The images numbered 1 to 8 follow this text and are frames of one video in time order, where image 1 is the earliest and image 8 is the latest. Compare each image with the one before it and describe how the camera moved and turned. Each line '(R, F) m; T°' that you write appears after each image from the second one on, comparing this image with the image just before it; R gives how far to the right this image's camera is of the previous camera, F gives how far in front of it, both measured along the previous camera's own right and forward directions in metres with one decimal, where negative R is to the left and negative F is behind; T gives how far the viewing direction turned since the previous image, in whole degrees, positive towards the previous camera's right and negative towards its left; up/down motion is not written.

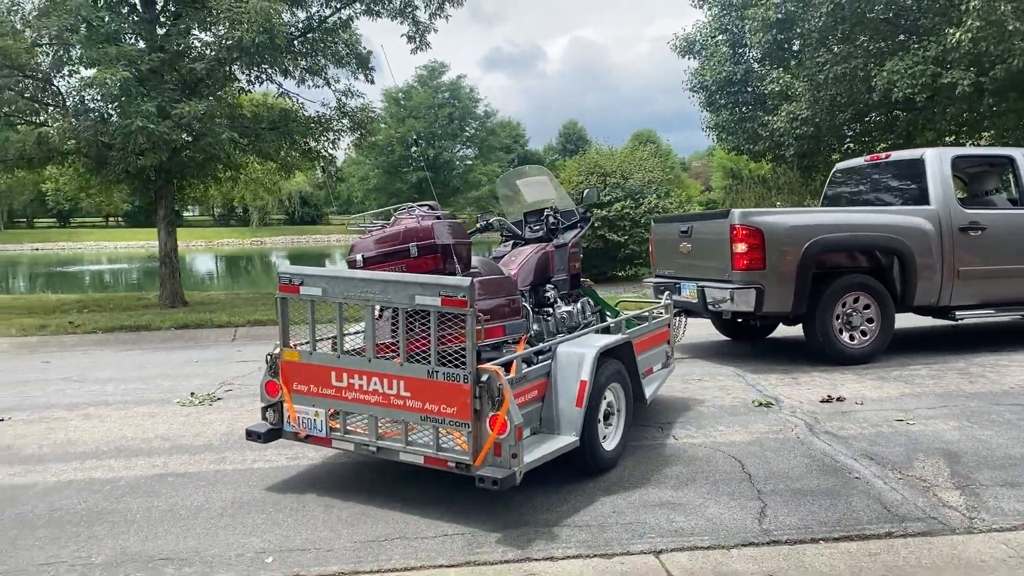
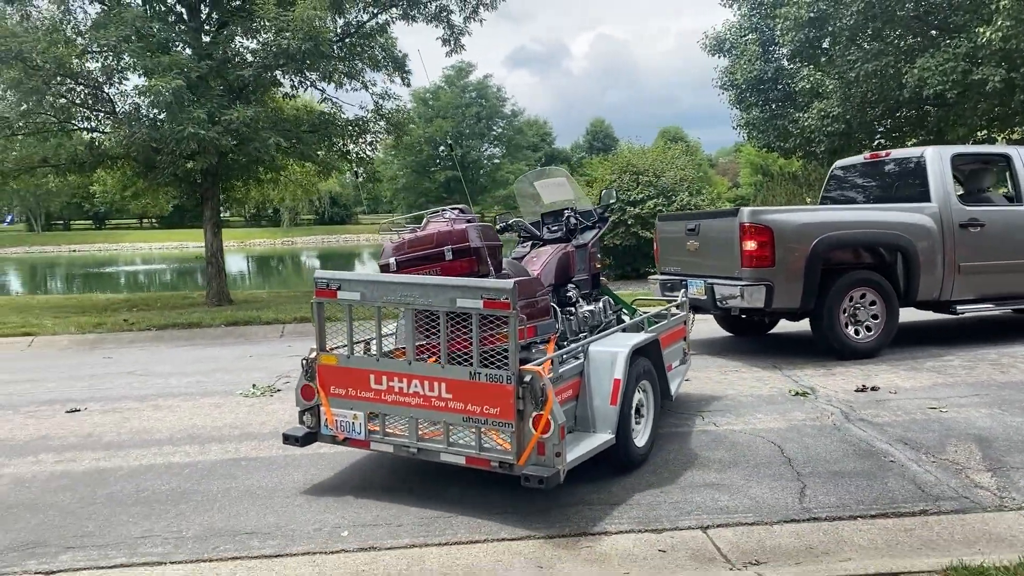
(-0.2, -0.3) m; -2°
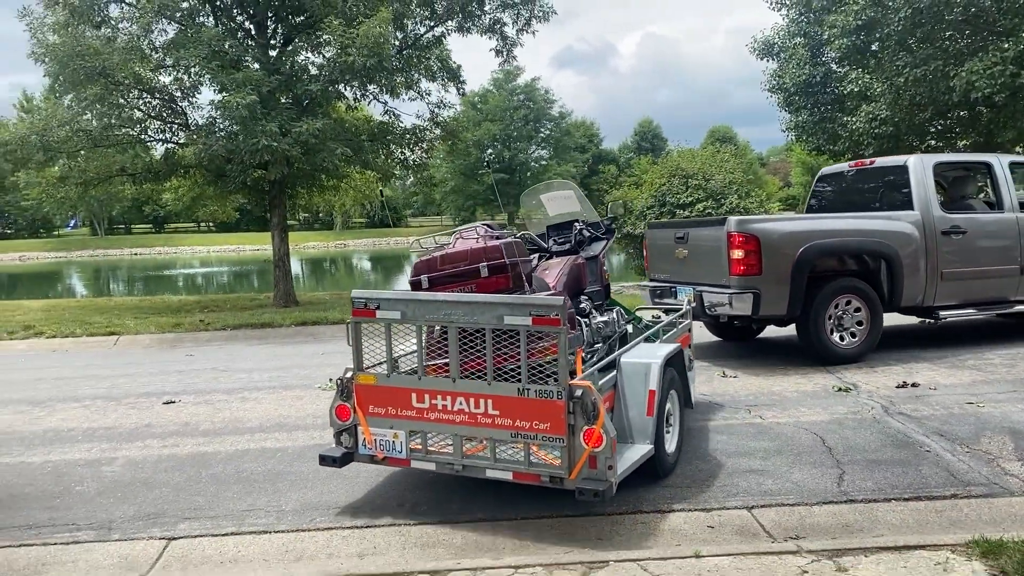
(-0.1, -0.5) m; -3°
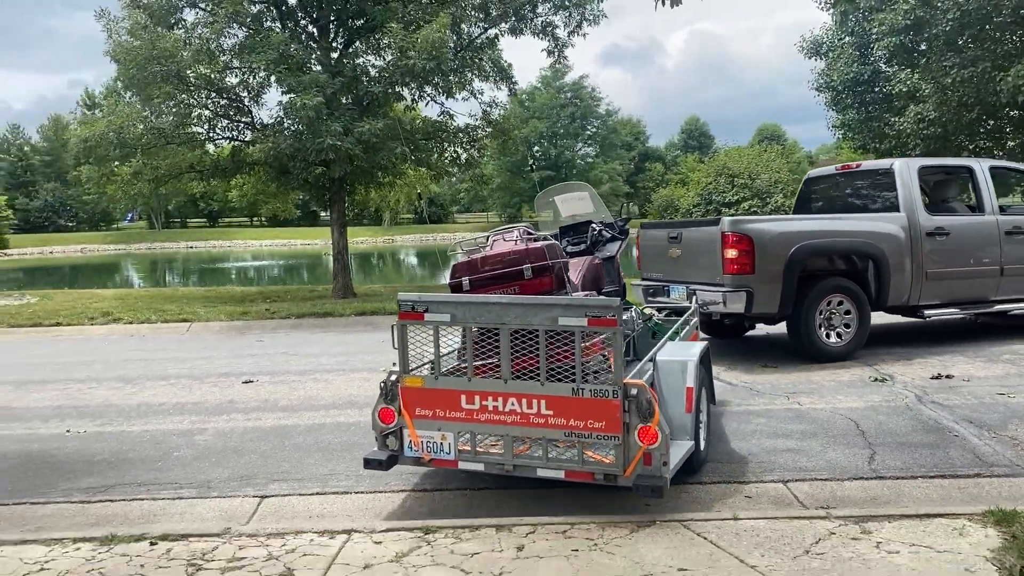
(-0.1, -0.5) m; -3°
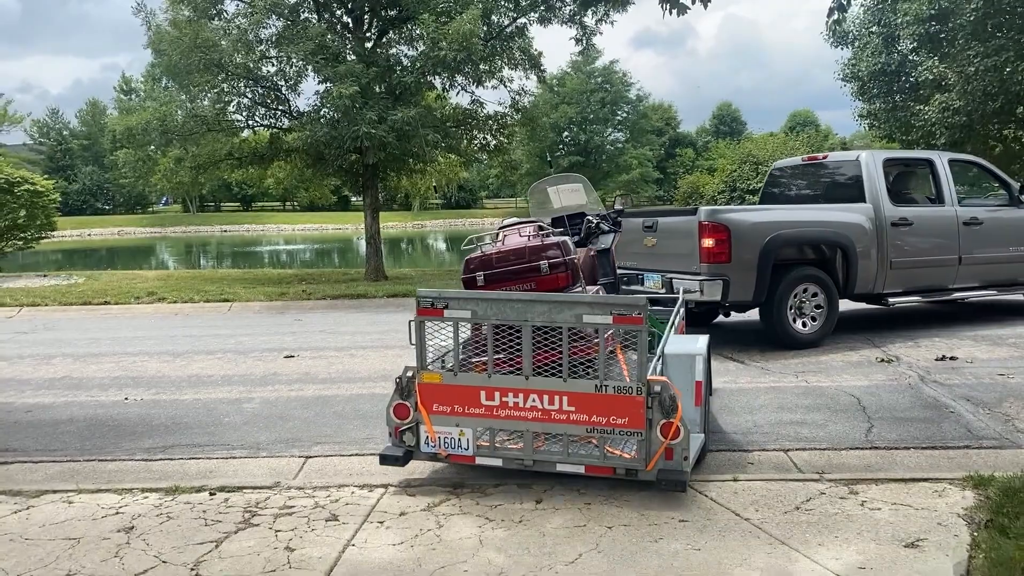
(0.0, -0.4) m; -2°
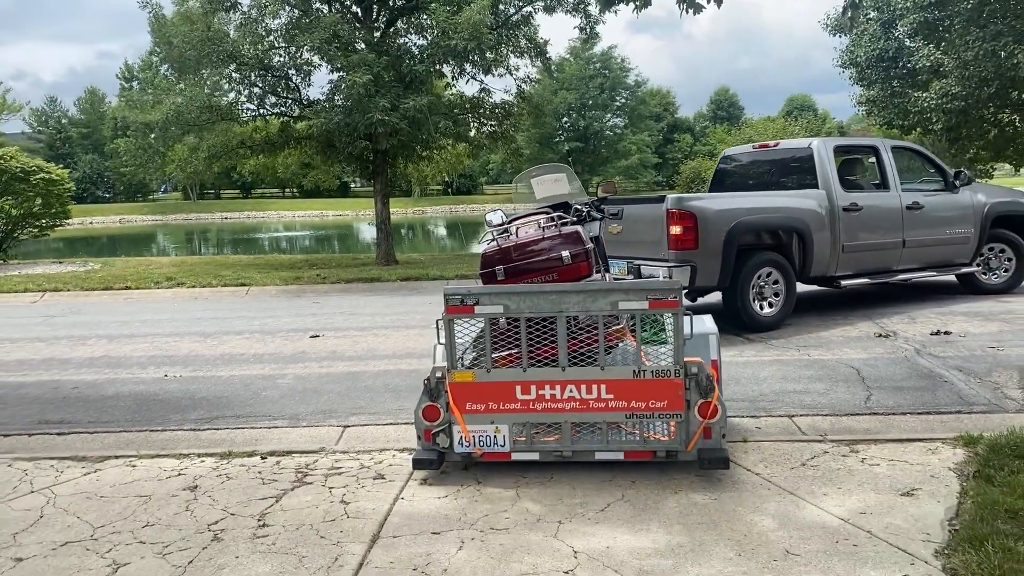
(-0.2, -0.4) m; 0°
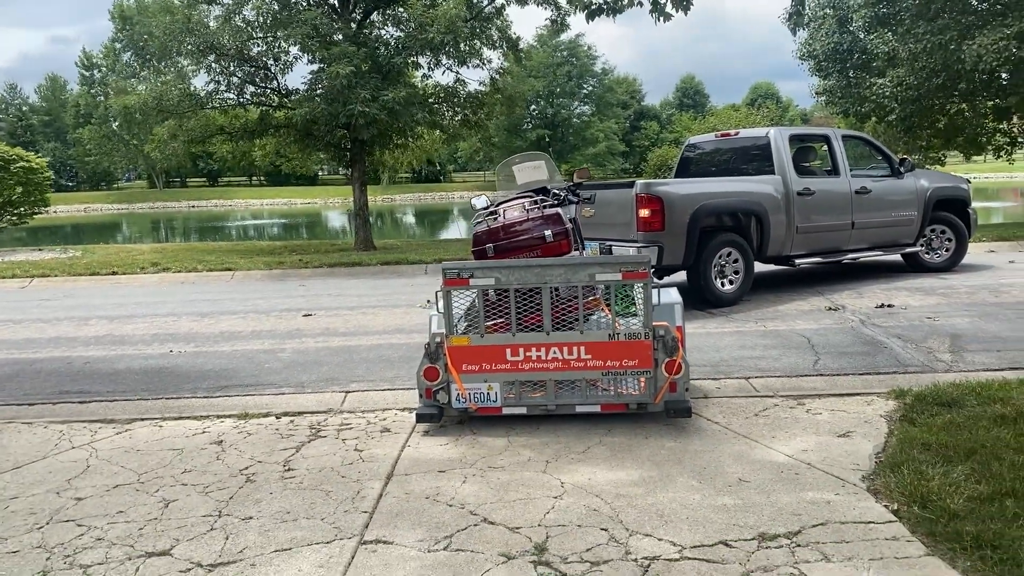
(-0.1, -0.6) m; +2°
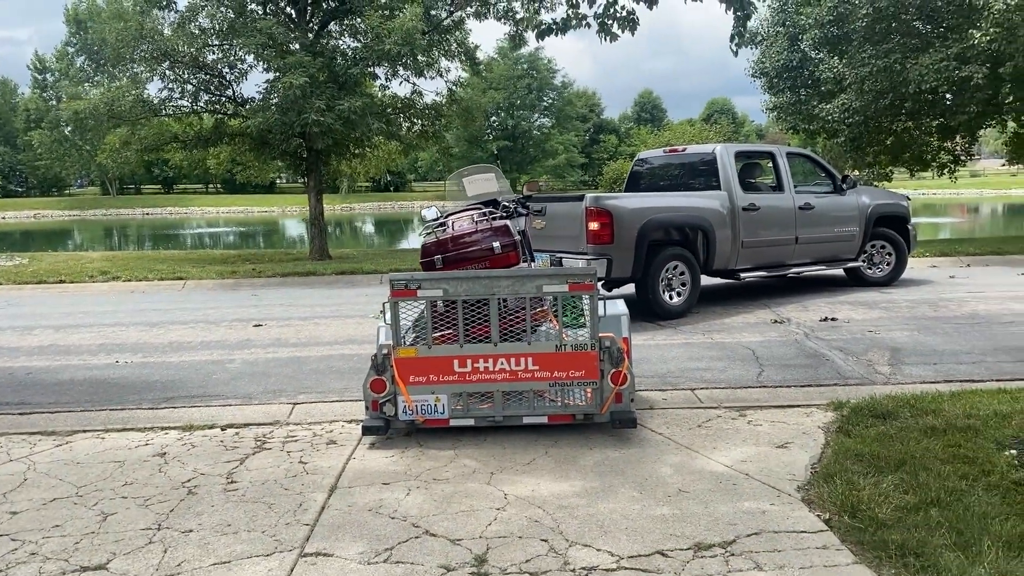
(+0.1, -0.1) m; +3°
